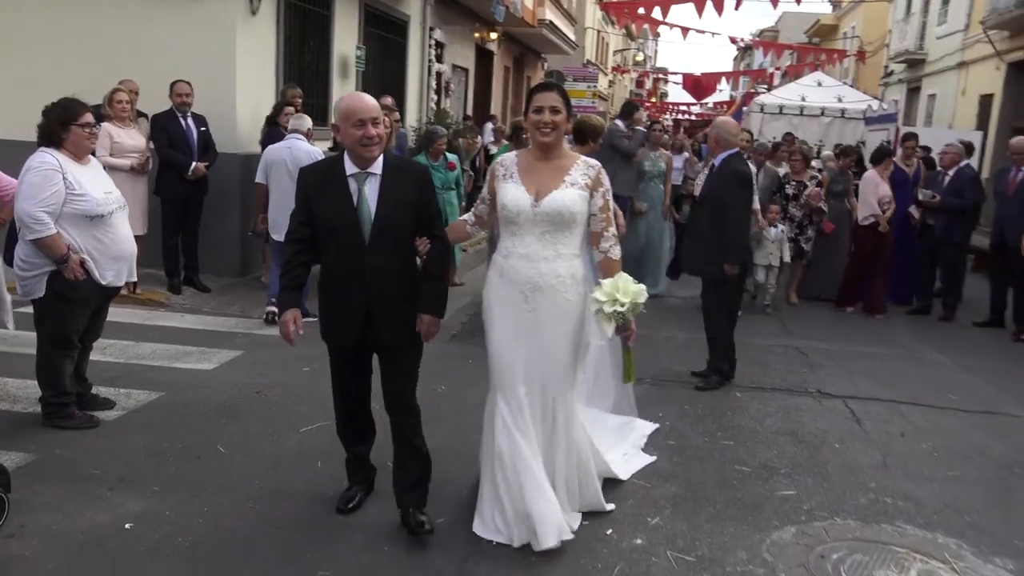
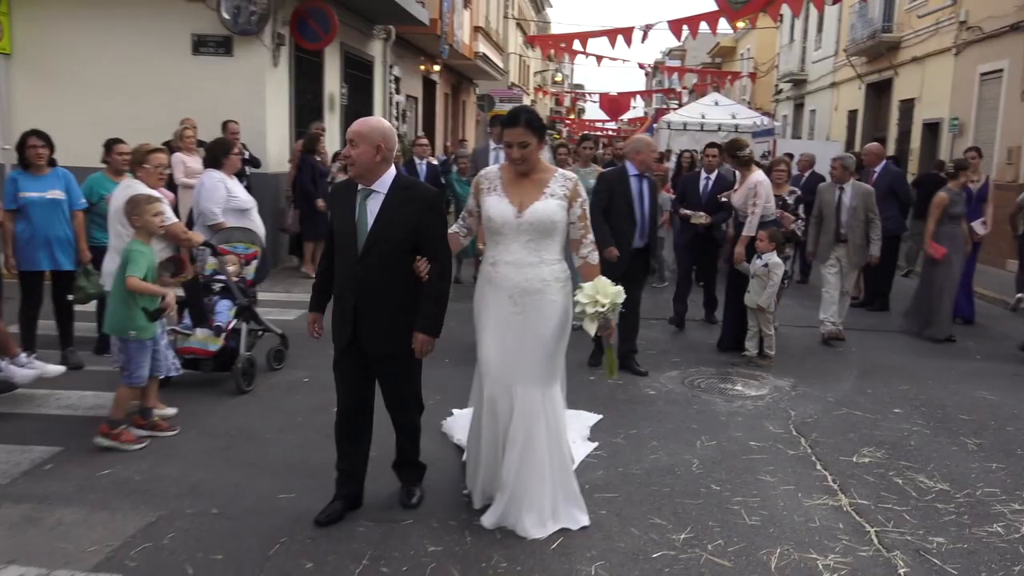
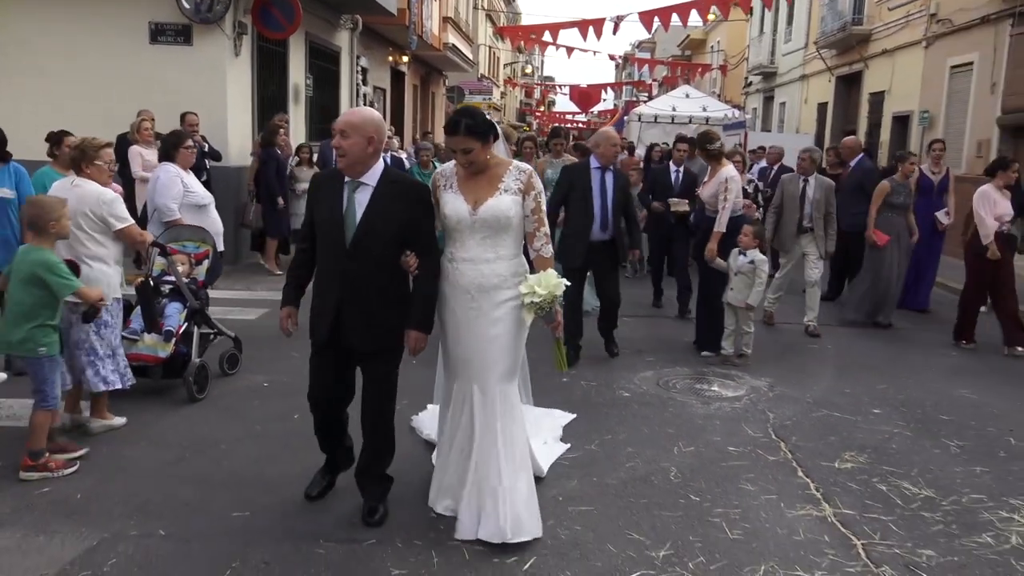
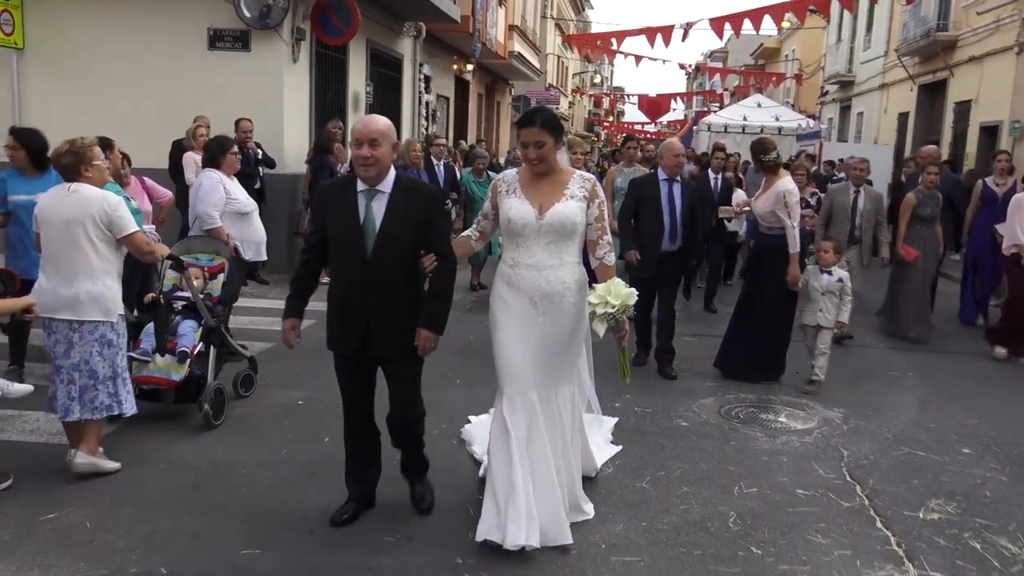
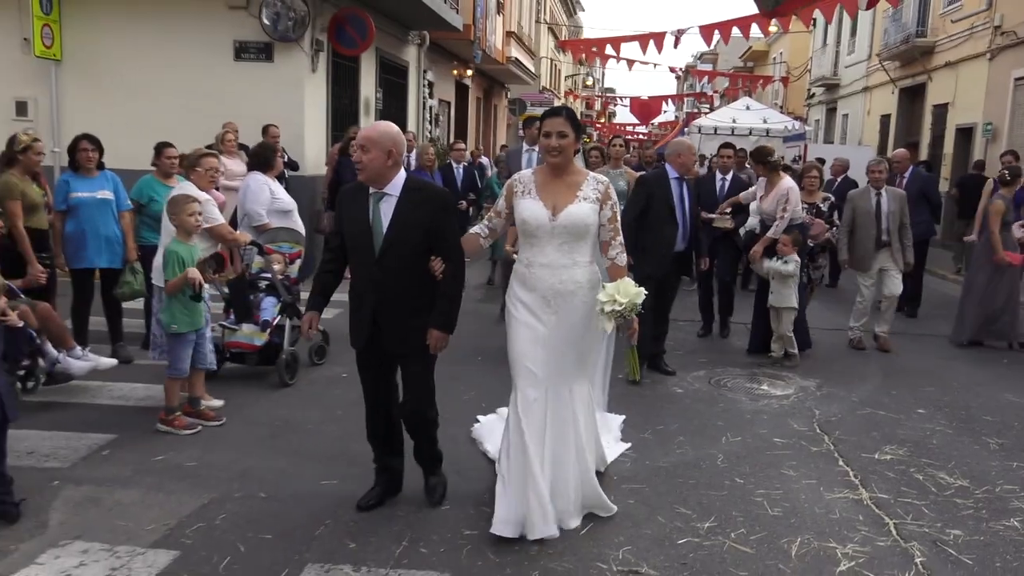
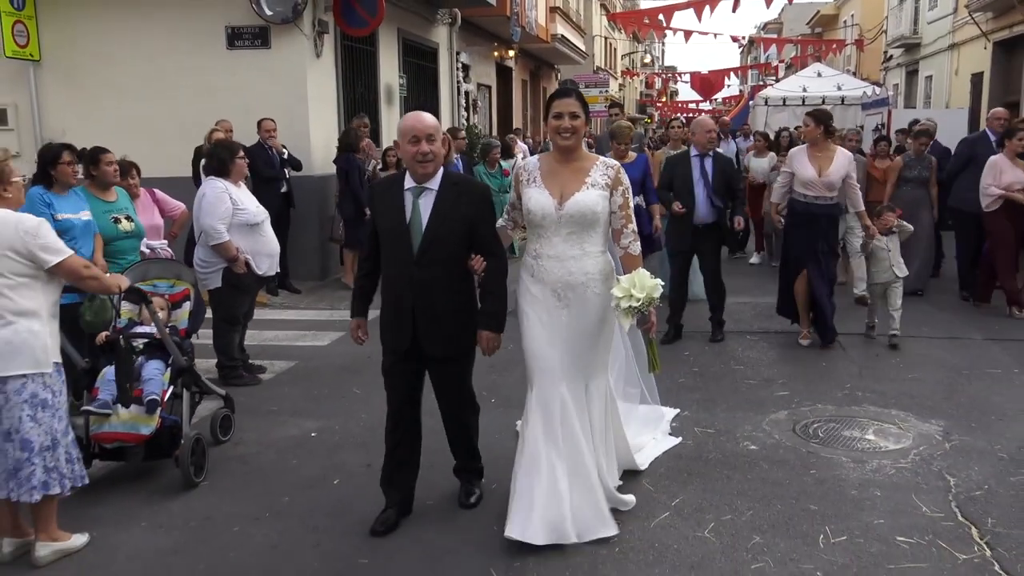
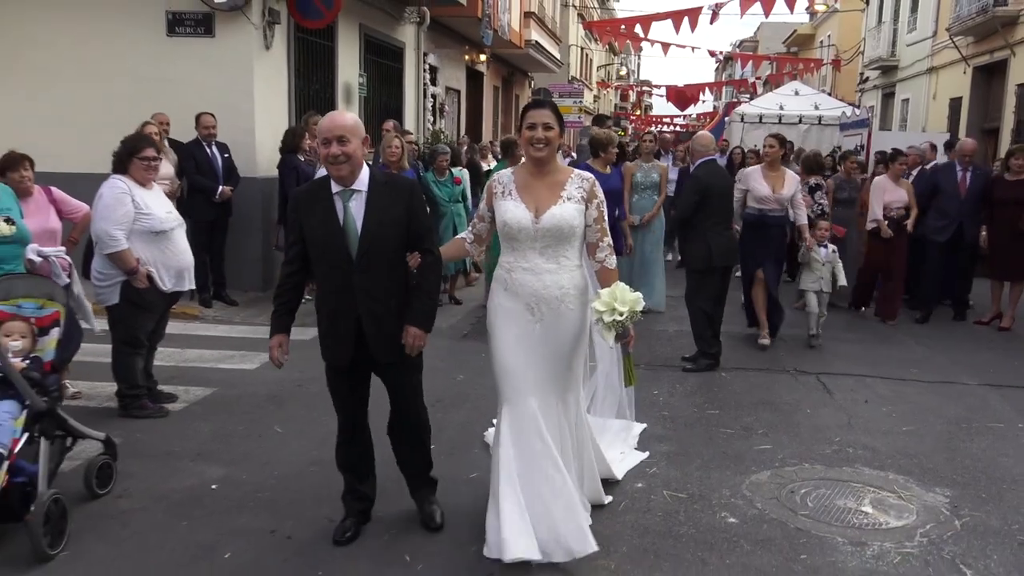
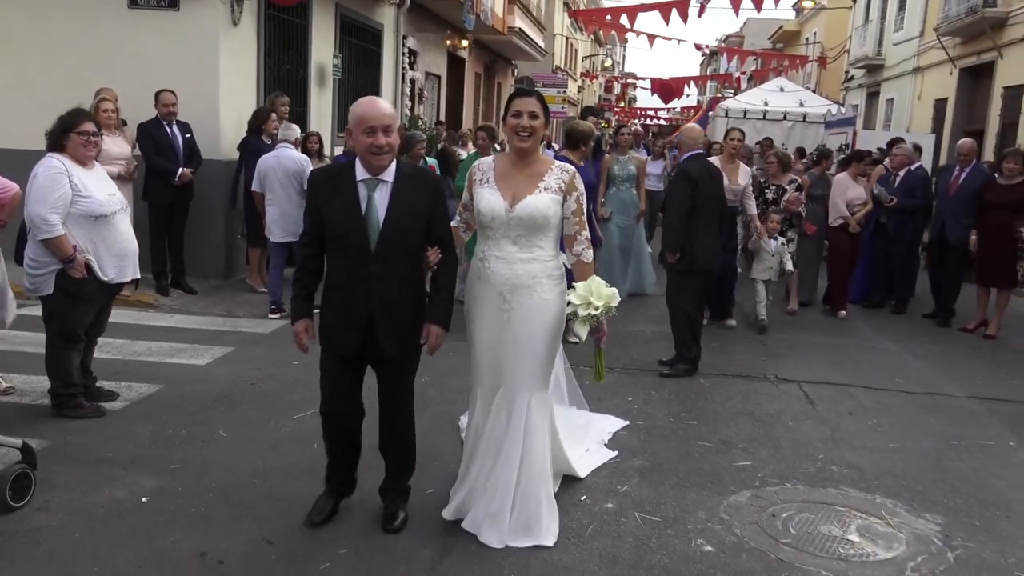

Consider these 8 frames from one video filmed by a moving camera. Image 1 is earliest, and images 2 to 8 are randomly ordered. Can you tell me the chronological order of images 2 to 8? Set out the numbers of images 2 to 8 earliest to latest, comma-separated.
8, 7, 6, 4, 3, 2, 5
